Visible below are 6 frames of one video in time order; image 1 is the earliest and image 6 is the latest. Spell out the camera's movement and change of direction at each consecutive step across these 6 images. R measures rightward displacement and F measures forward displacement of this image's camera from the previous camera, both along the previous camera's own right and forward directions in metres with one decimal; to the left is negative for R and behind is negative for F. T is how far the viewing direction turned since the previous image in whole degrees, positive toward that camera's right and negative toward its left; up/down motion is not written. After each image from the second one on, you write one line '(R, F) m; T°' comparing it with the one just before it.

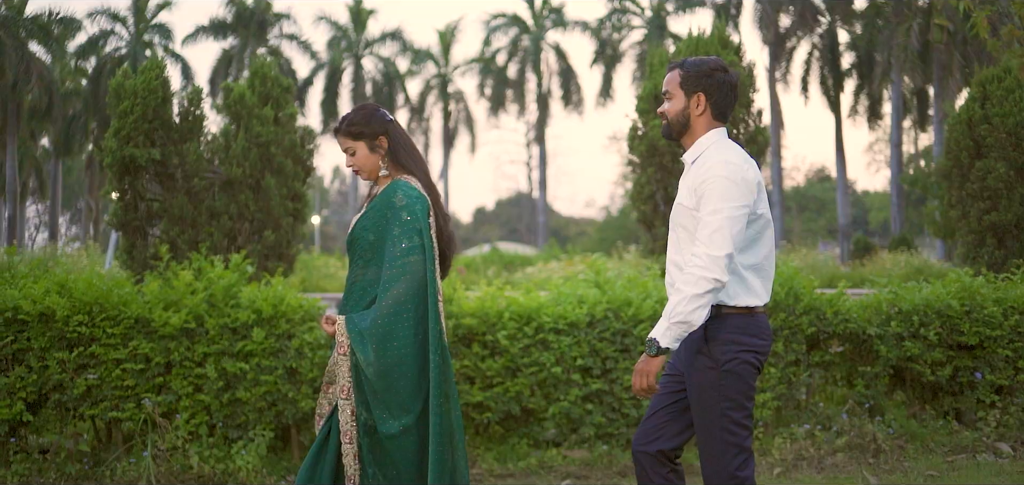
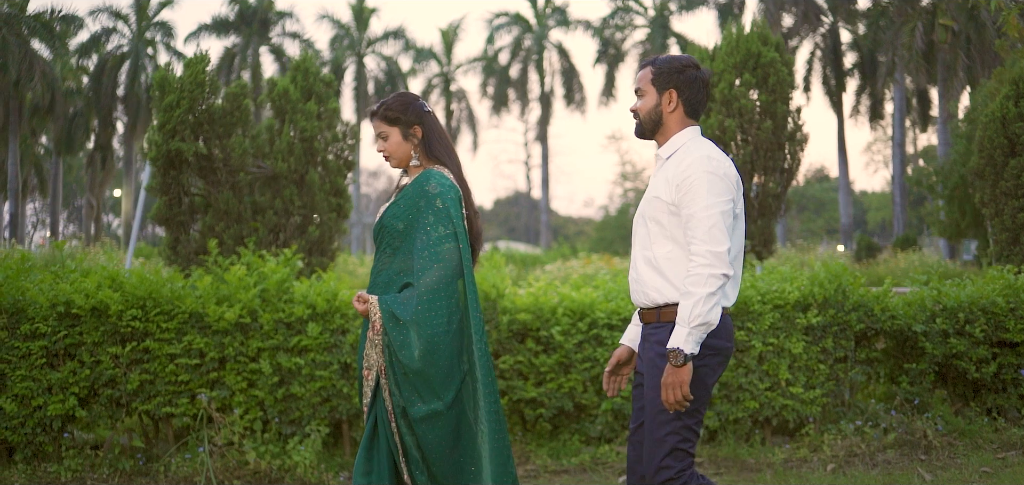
(-0.3, 0.0) m; 0°
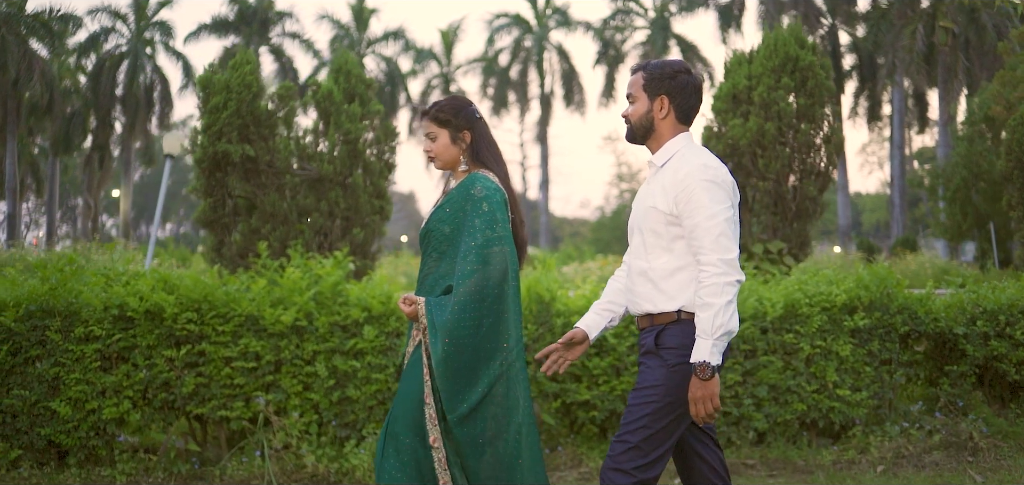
(-0.4, 0.0) m; 0°
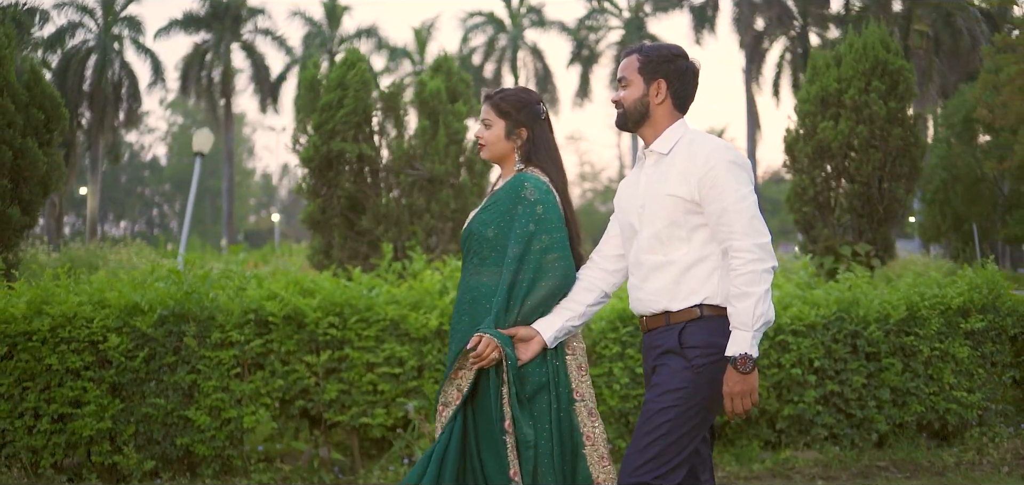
(-1.1, +0.1) m; +3°
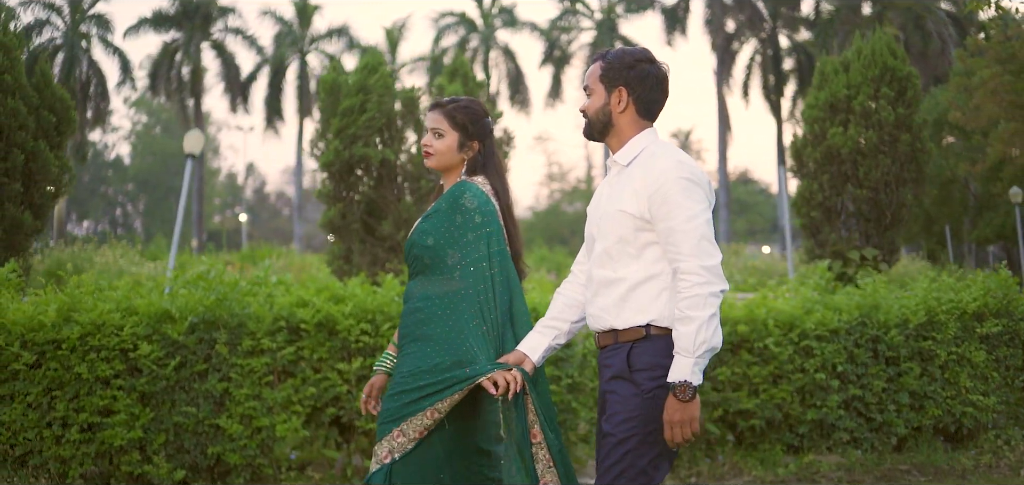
(-0.4, 0.0) m; +2°
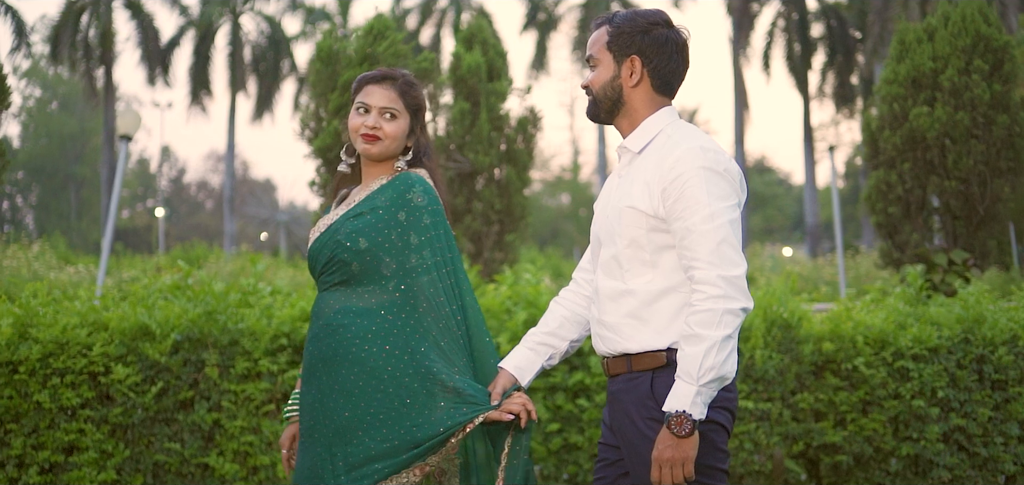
(-0.2, +0.9) m; -1°
